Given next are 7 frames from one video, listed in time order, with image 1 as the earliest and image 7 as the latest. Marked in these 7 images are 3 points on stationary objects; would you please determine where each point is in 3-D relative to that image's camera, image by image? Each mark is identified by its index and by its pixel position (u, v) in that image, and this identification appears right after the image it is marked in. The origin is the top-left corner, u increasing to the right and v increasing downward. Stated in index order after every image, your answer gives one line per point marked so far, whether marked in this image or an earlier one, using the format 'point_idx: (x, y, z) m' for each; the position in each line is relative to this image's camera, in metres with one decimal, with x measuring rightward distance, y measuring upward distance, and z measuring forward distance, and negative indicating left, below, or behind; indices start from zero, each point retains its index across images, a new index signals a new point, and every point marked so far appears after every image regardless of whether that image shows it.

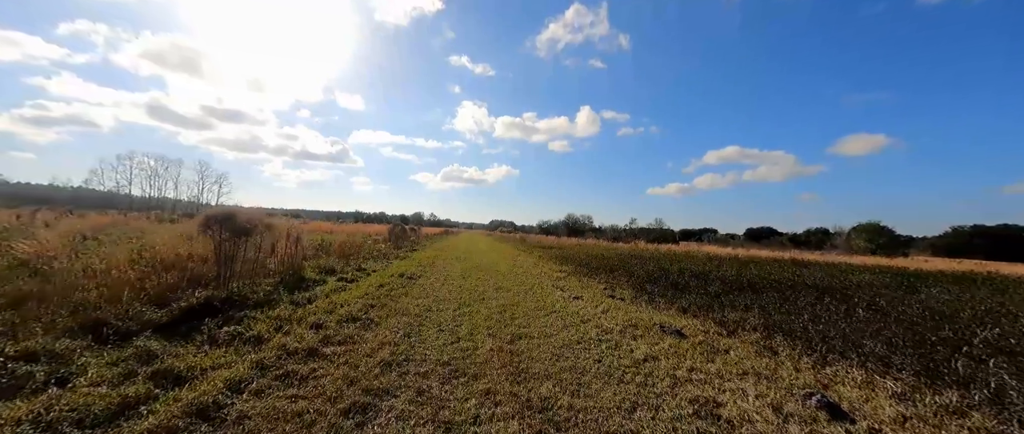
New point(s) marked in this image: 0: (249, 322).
0: (-4.7, -1.9, +5.8) m
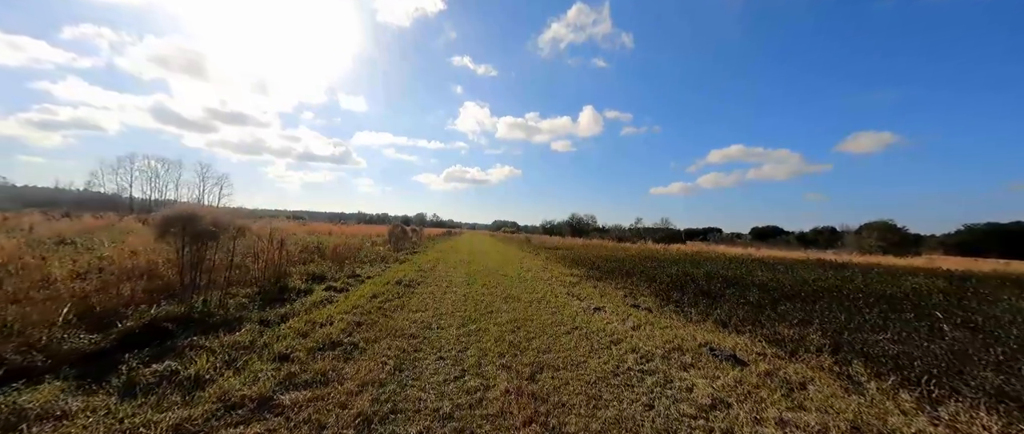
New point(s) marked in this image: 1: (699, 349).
0: (-4.4, -1.9, +4.5) m
1: (+3.6, -2.5, +6.2) m
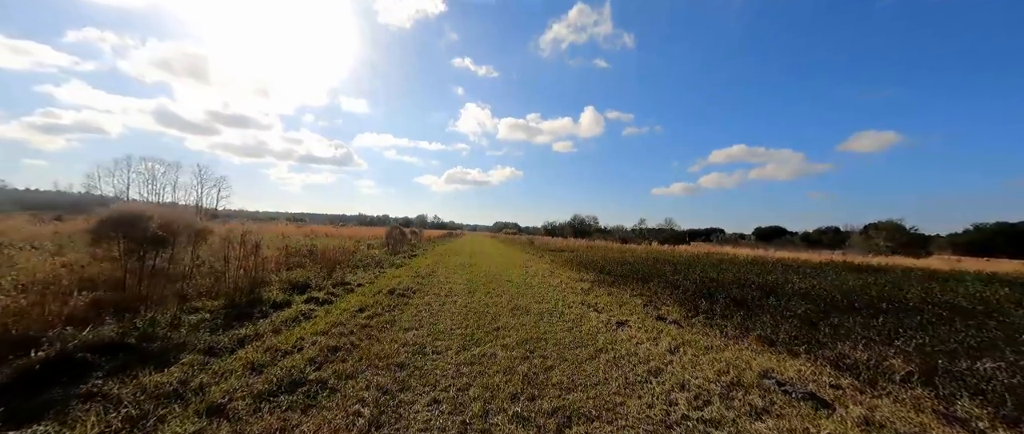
0: (-4.2, -1.9, +3.2) m
1: (+3.8, -2.5, +4.9) m
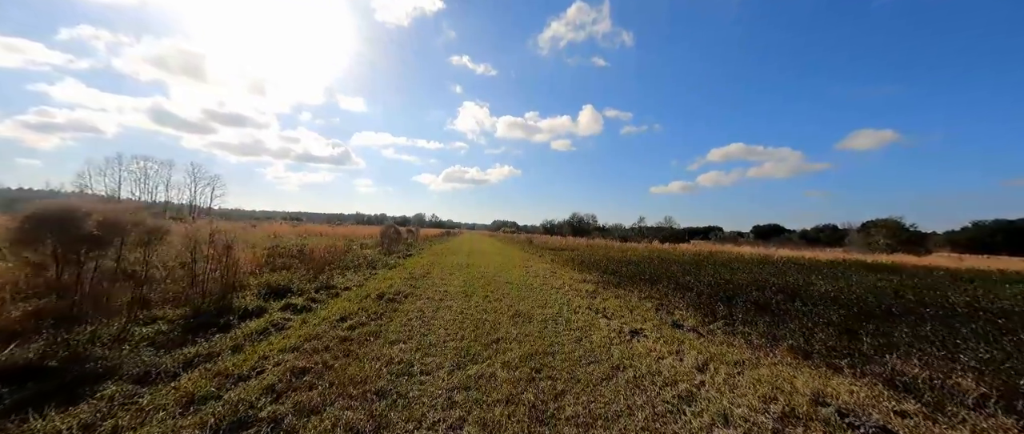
0: (-4.2, -1.8, +2.3) m
1: (+3.8, -2.4, +4.0) m
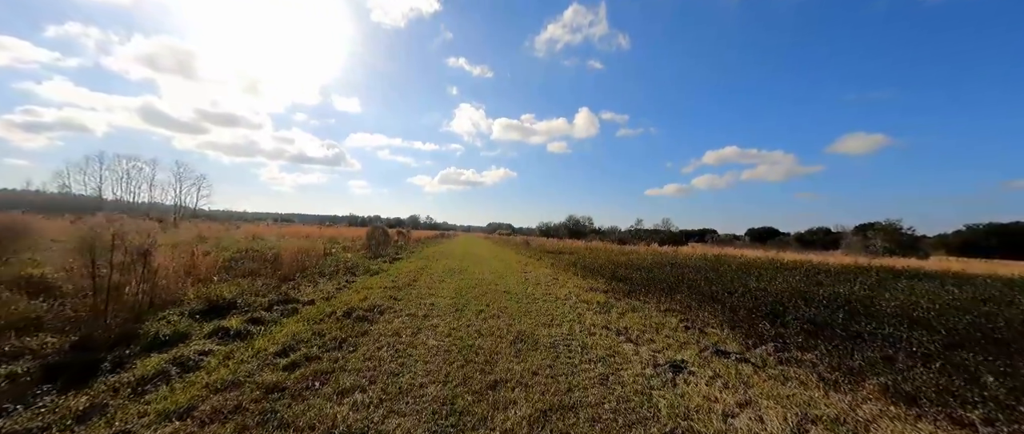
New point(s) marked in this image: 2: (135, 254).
0: (-4.1, -1.7, +0.5) m
1: (+3.9, -2.4, +2.3) m
2: (-7.7, -0.7, +6.7) m
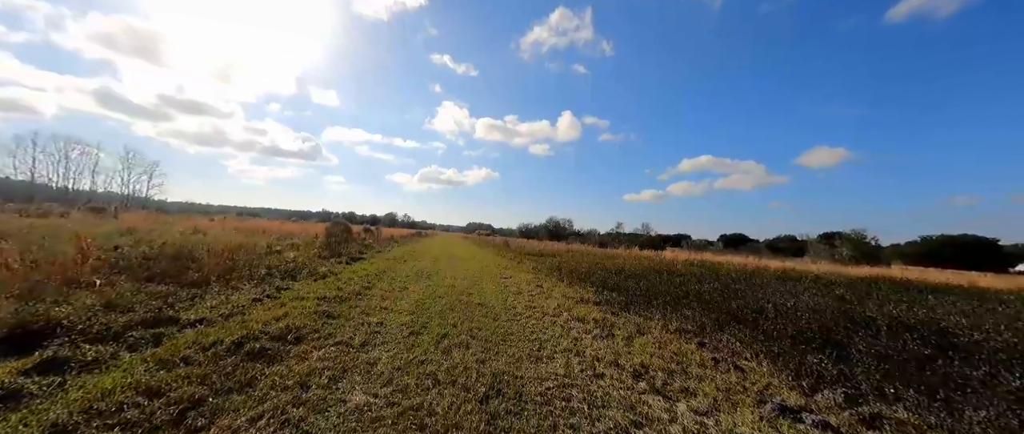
0: (-4.0, -1.5, -2.0) m
1: (+3.8, -2.3, +0.3) m
2: (-8.0, -0.4, +4.0) m
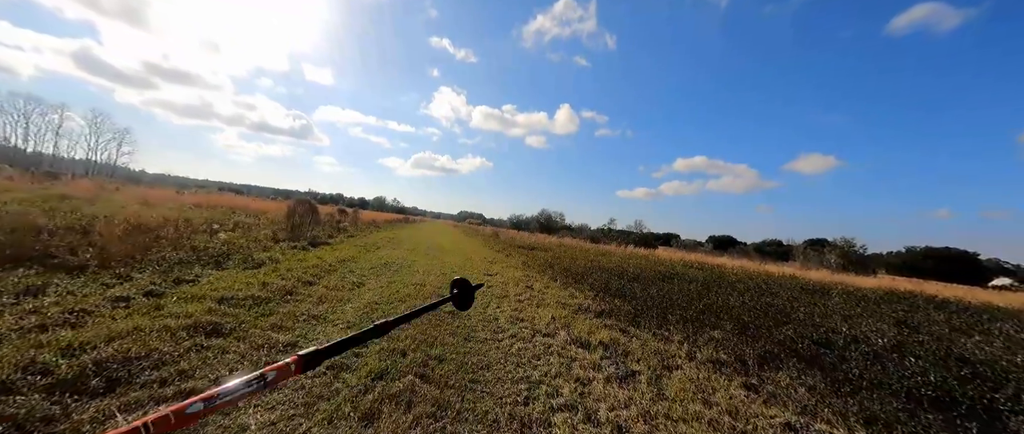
0: (-4.1, -1.2, -4.5) m
1: (+3.6, -2.4, -1.9) m
2: (-8.2, +0.2, +1.4) m
